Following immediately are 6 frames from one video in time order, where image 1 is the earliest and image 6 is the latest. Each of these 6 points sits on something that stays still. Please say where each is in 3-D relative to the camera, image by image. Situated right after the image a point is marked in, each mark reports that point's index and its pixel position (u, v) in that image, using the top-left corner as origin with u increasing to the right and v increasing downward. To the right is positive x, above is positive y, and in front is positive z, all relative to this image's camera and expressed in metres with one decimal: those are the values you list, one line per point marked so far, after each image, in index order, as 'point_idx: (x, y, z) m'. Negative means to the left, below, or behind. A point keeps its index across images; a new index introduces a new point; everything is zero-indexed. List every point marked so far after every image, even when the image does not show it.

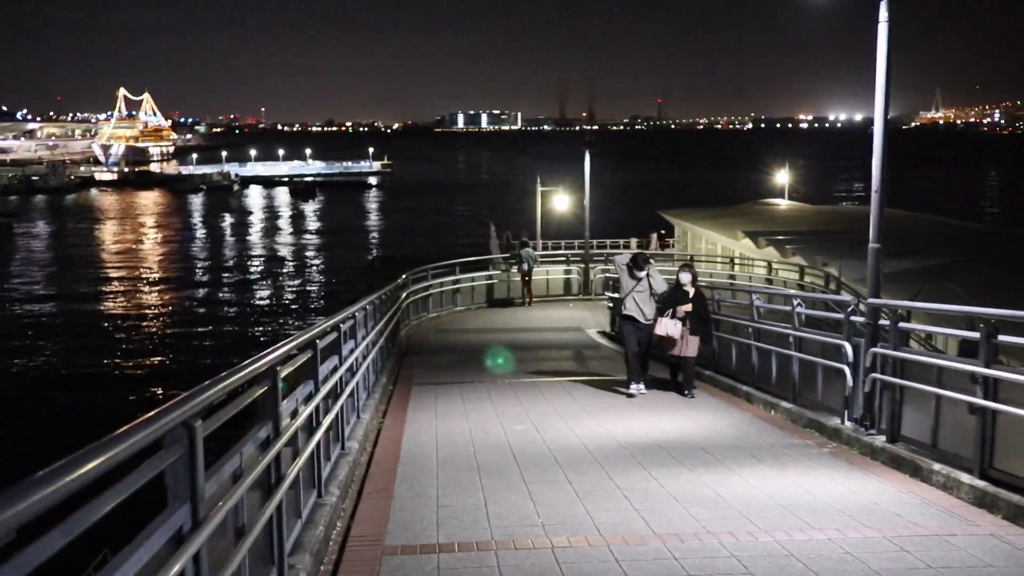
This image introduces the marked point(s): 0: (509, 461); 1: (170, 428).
0: (0.0, -1.2, +6.8) m
1: (-1.0, -0.4, +2.7) m
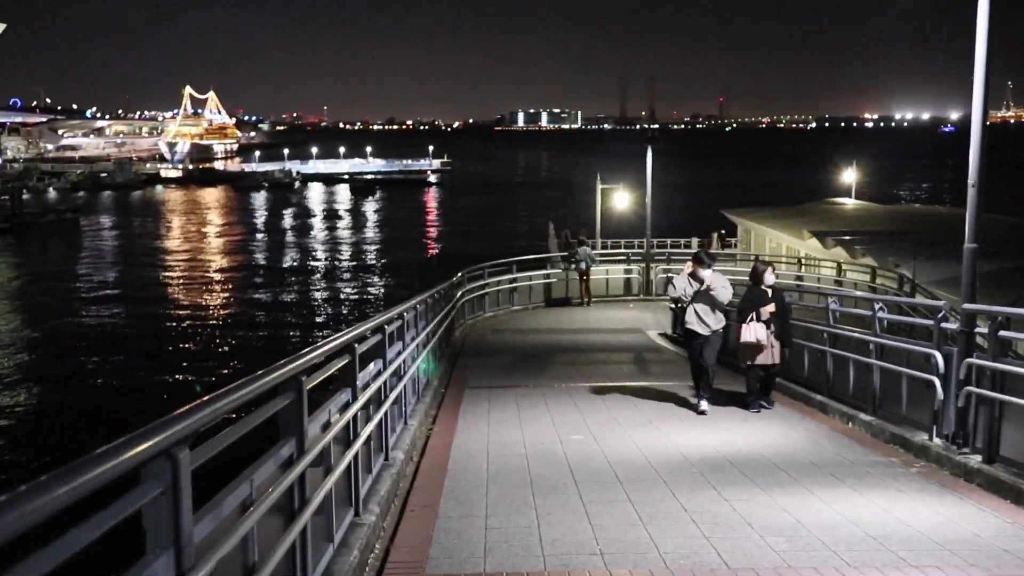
0: (+0.3, -1.2, +6.2) m
1: (-0.8, -0.4, +2.2) m
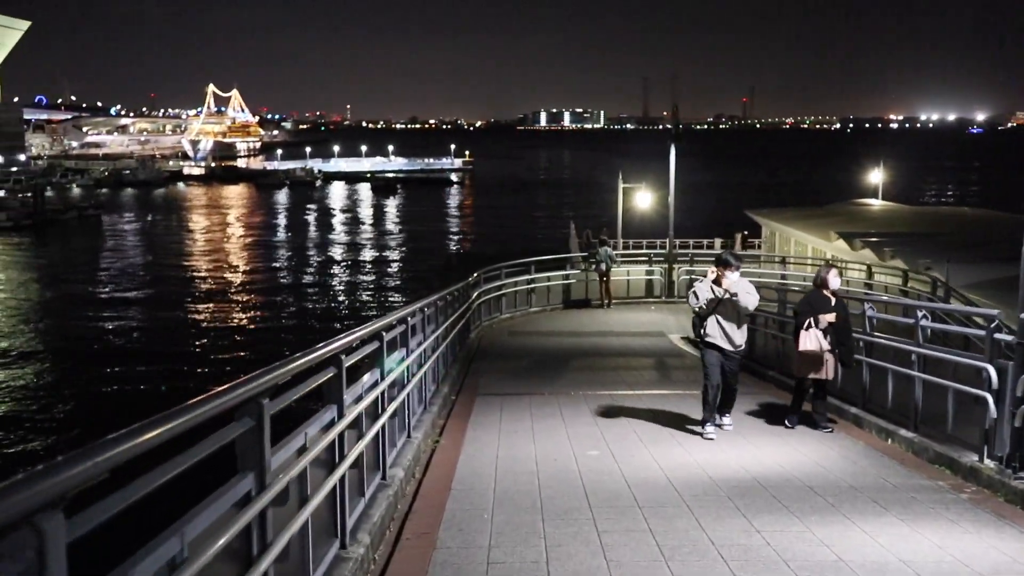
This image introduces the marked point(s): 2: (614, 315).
0: (+0.4, -1.3, +5.7) m
1: (-0.9, -0.4, +1.7) m
2: (+2.1, -0.5, +19.2) m
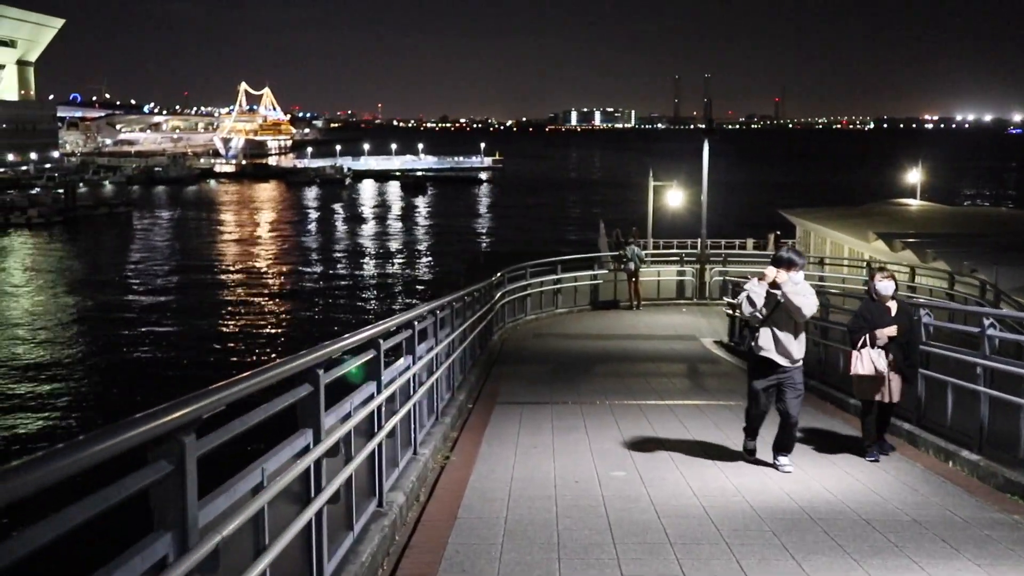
0: (+0.5, -1.3, +5.0) m
1: (-0.9, -0.4, +1.0) m
2: (+2.6, -0.6, +18.5) m
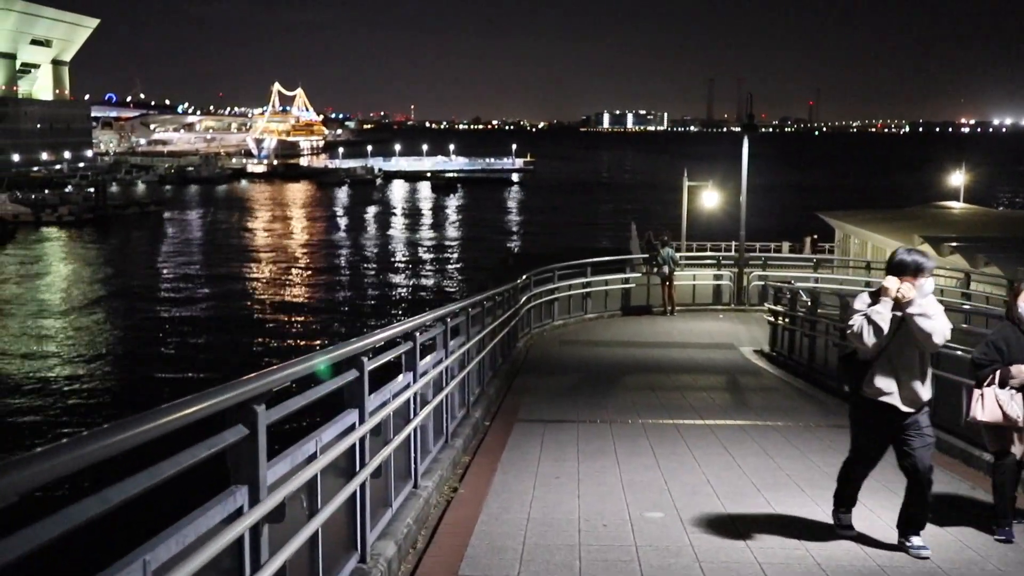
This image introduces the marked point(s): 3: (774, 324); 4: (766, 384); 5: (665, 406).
0: (+0.5, -1.3, +4.0) m
1: (-1.0, -0.4, +0.1) m
2: (+3.1, -0.6, +17.4) m
3: (+3.9, -0.5, +14.3) m
4: (+3.1, -1.2, +11.5) m
5: (+1.6, -1.2, +9.6) m
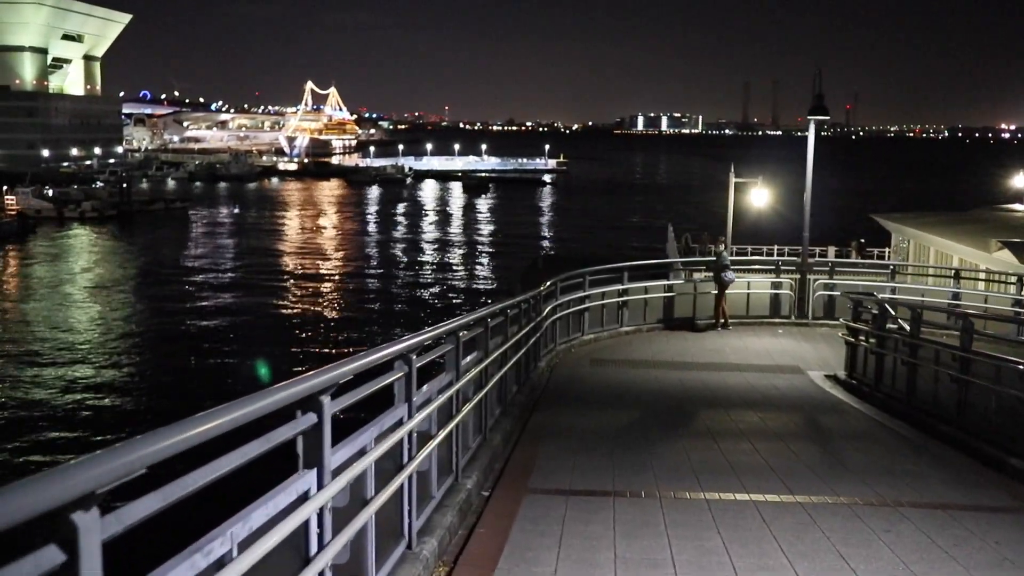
0: (+0.4, -1.4, +1.5) m
1: (-1.2, -0.5, -2.4) m
2: (+3.4, -0.8, +14.8) m
3: (+4.2, -0.7, +11.6) m
4: (+3.2, -1.3, +8.9) m
5: (+1.7, -1.3, +7.1) m
